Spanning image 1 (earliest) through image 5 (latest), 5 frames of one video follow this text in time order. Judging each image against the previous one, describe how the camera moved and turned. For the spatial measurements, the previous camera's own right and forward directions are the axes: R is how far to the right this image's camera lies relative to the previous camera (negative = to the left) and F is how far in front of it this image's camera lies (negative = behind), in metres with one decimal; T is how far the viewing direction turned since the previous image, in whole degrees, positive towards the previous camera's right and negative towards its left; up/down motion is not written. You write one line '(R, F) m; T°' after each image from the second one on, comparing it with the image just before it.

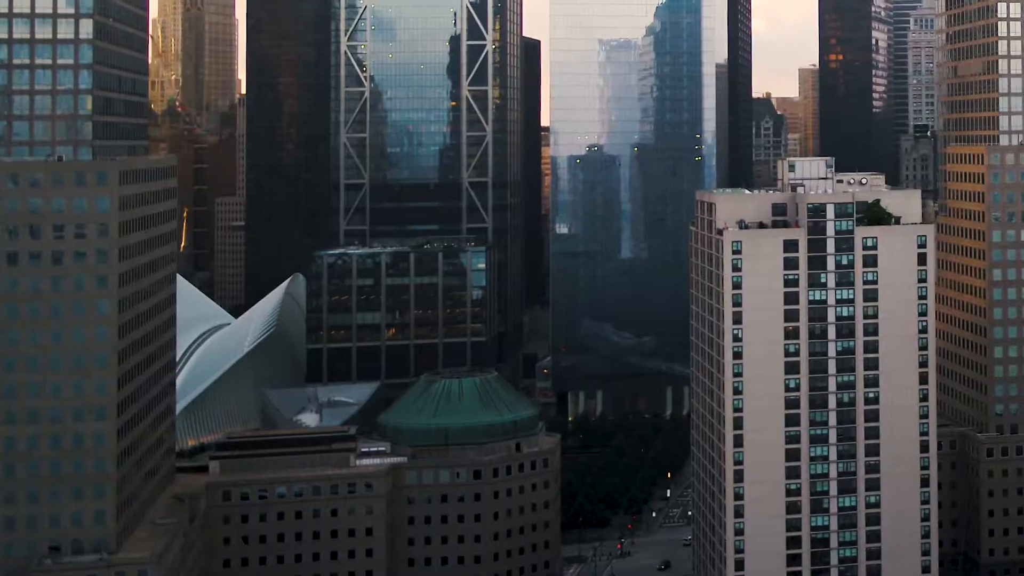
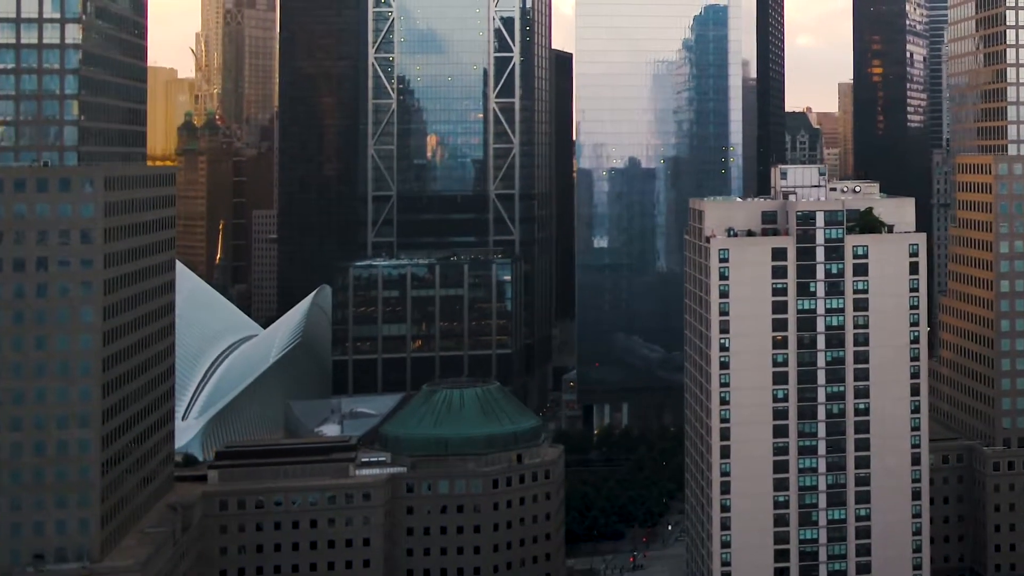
(+2.3, +1.0) m; -1°
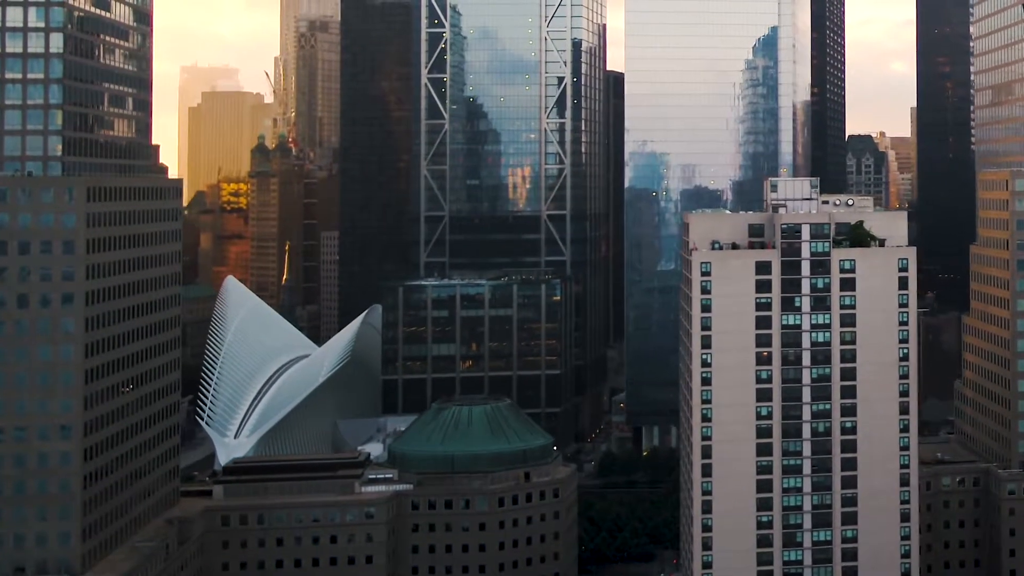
(+3.9, +1.4) m; -2°
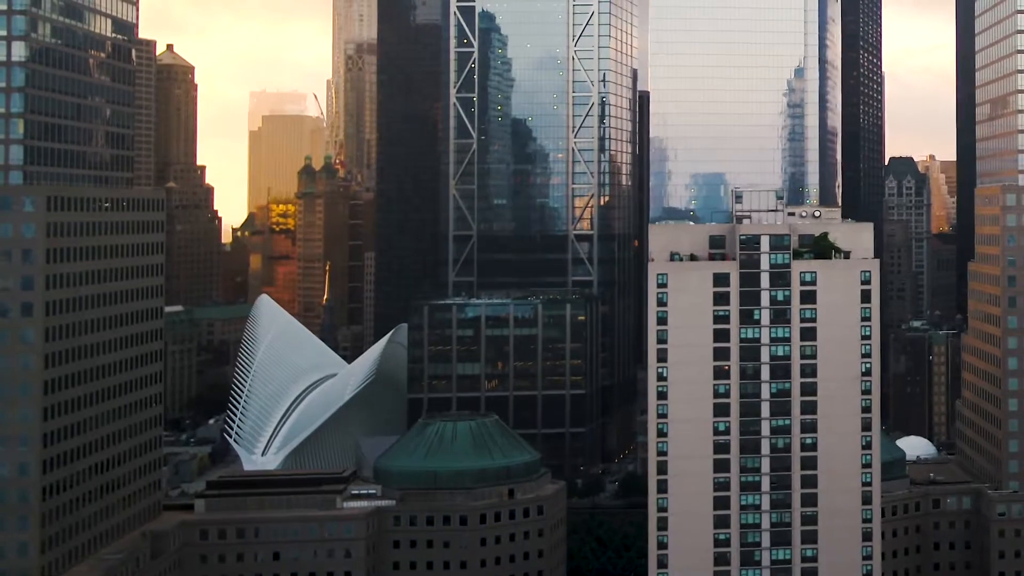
(+3.8, +1.2) m; -1°
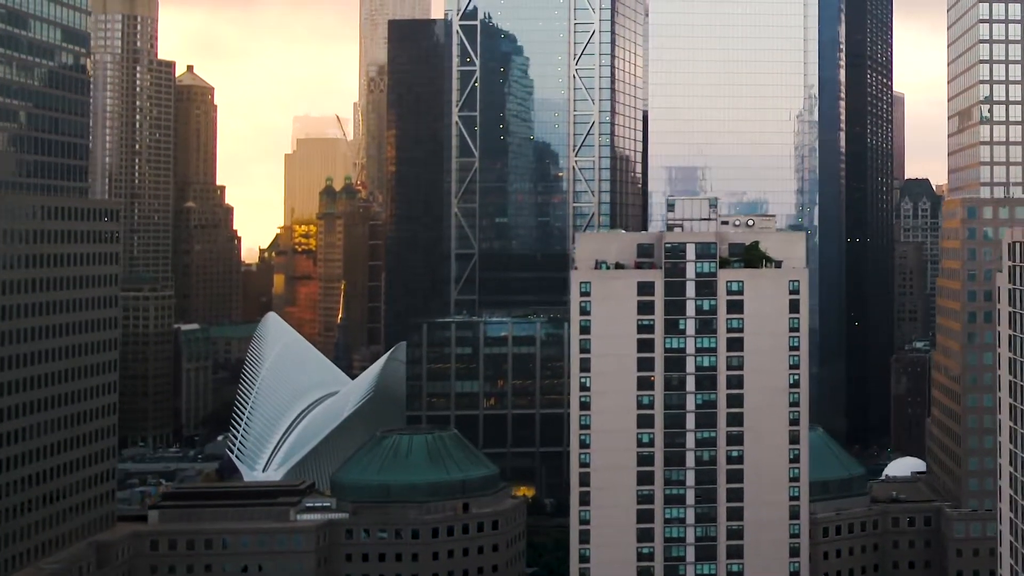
(+4.0, +1.2) m; 0°
